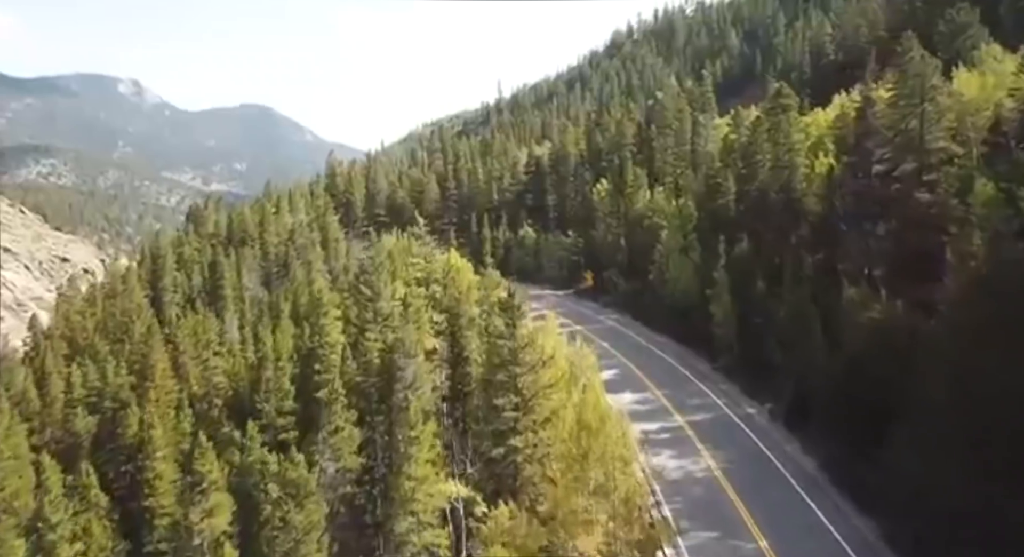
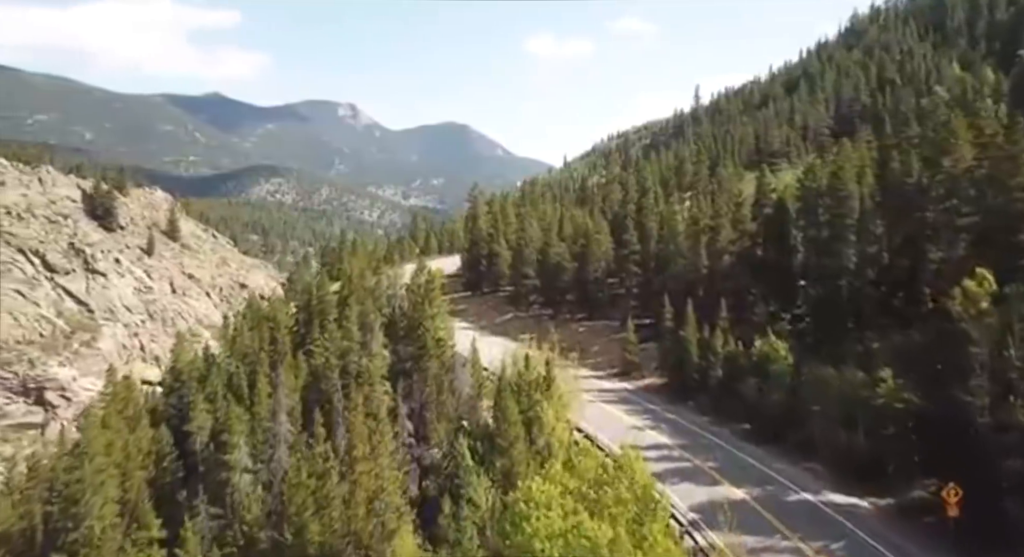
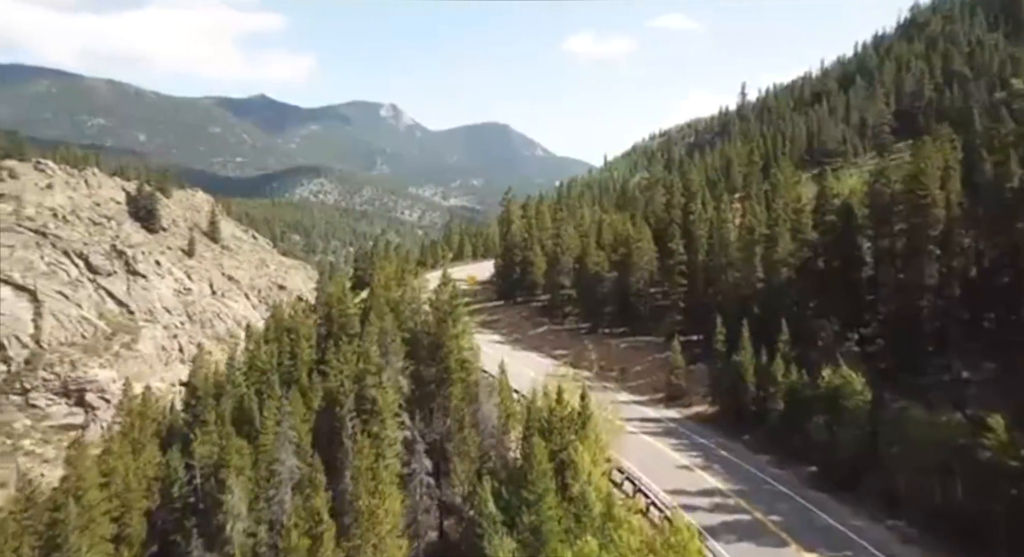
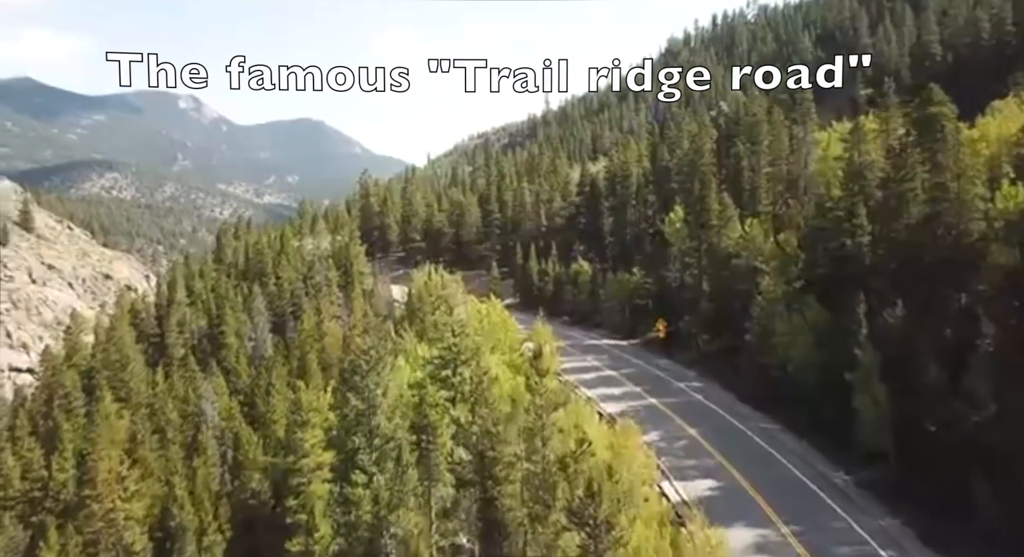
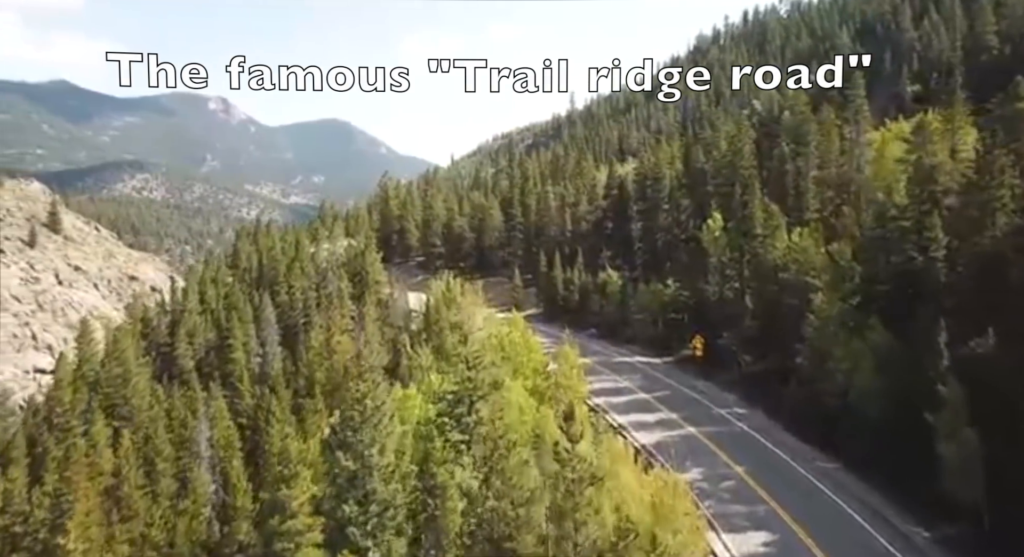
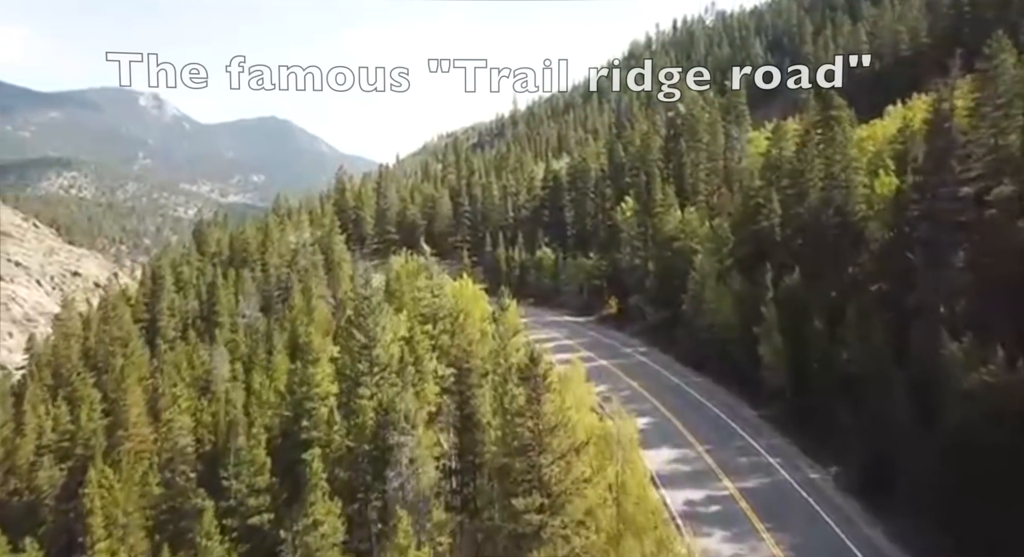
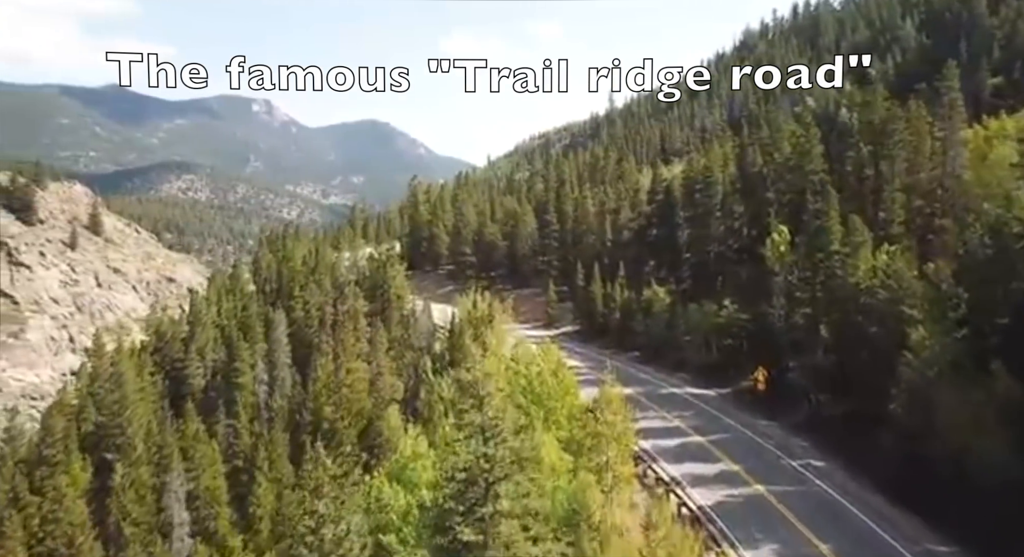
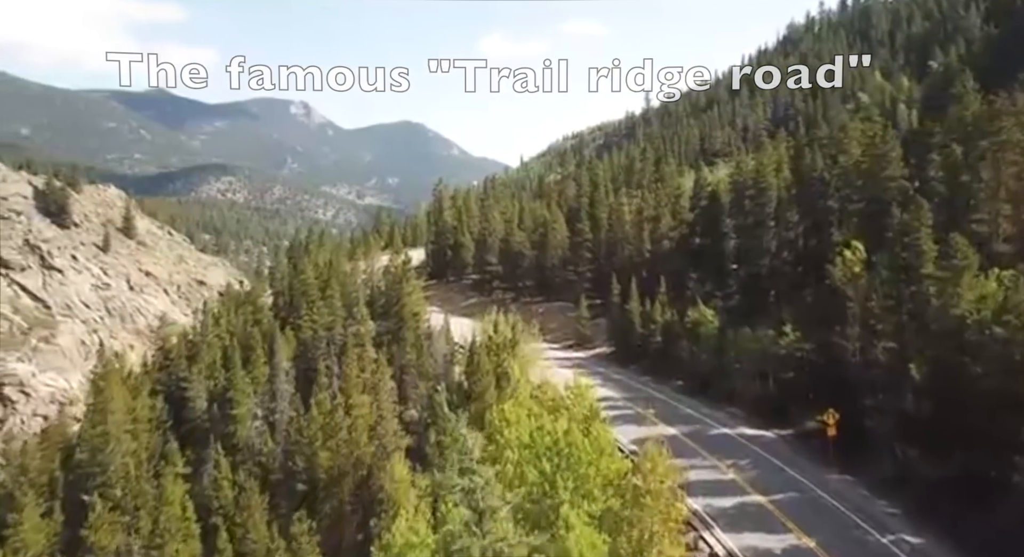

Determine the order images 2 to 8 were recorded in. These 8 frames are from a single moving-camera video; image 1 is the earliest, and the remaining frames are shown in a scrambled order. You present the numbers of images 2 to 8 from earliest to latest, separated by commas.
6, 4, 5, 7, 8, 2, 3
